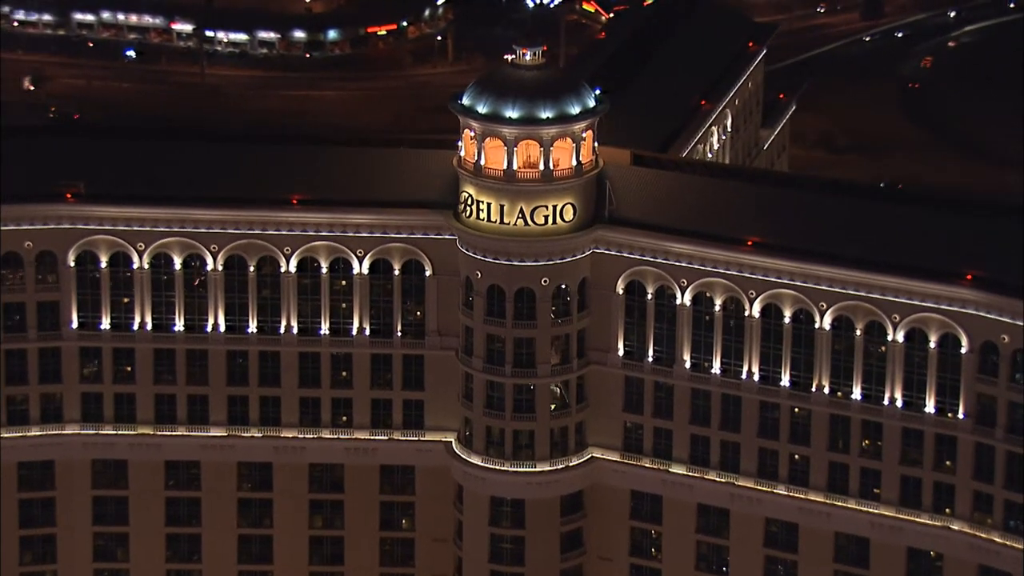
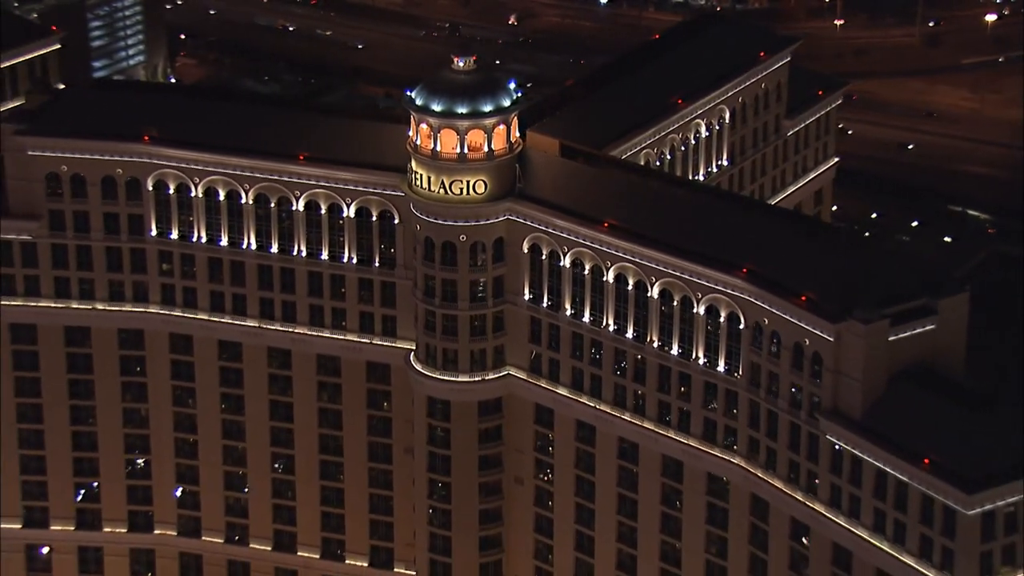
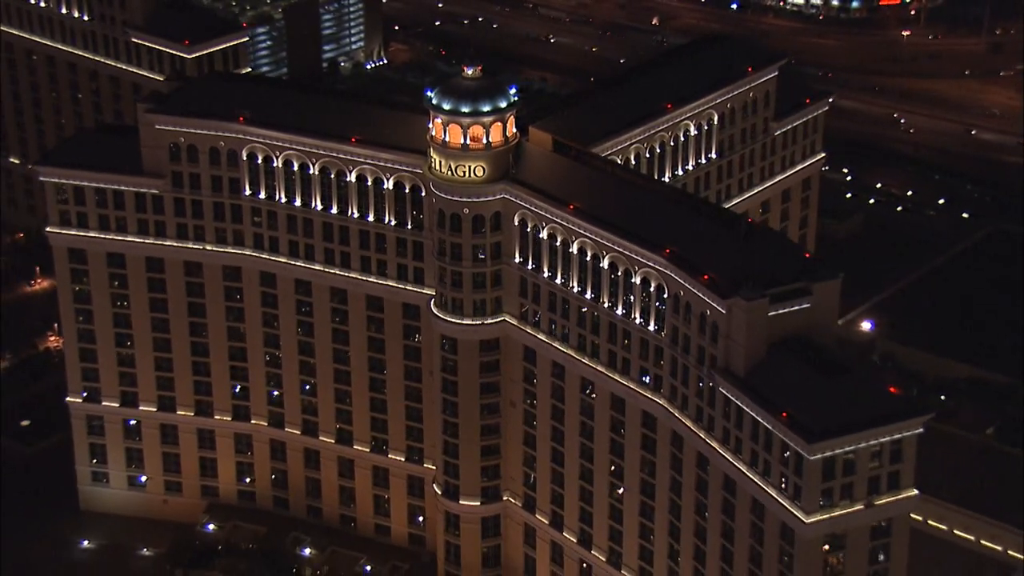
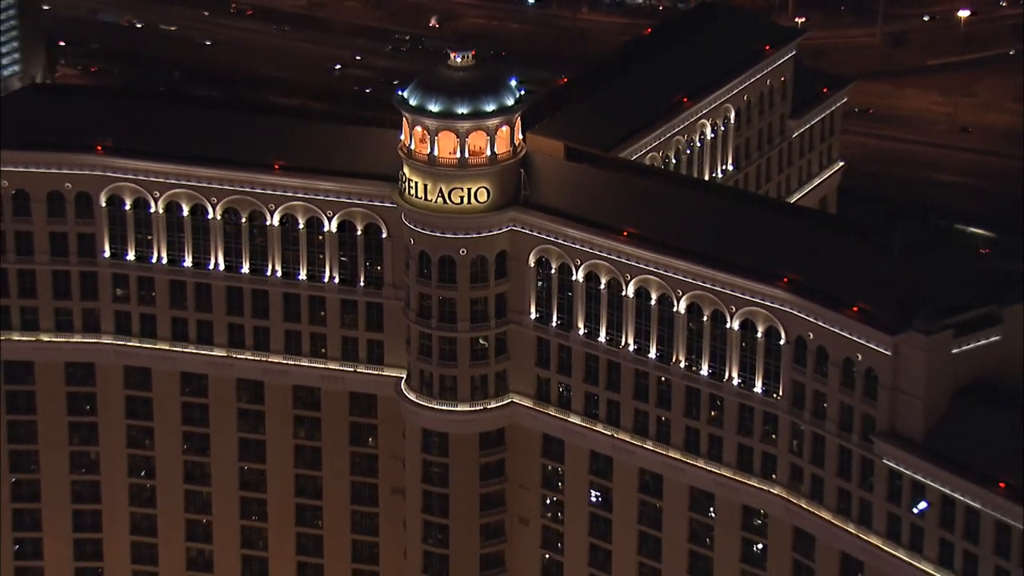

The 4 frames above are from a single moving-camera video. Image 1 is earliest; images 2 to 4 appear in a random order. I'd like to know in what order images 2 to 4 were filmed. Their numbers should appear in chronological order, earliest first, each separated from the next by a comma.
4, 2, 3
